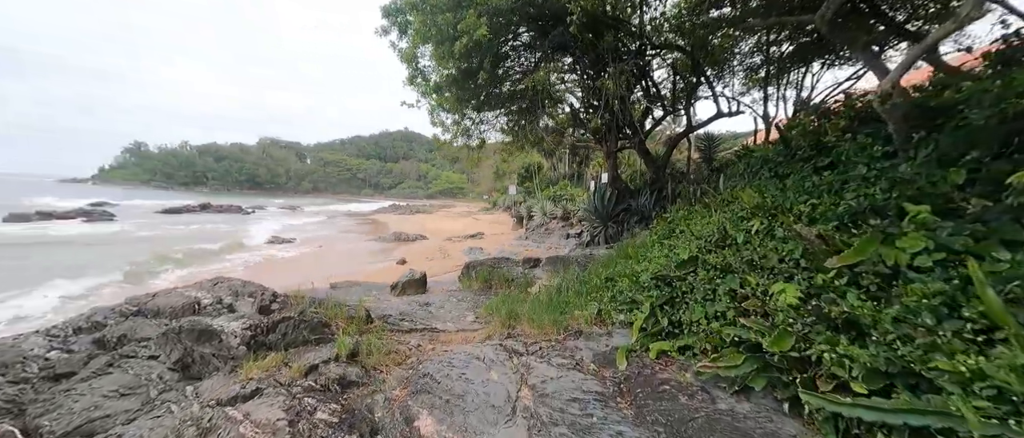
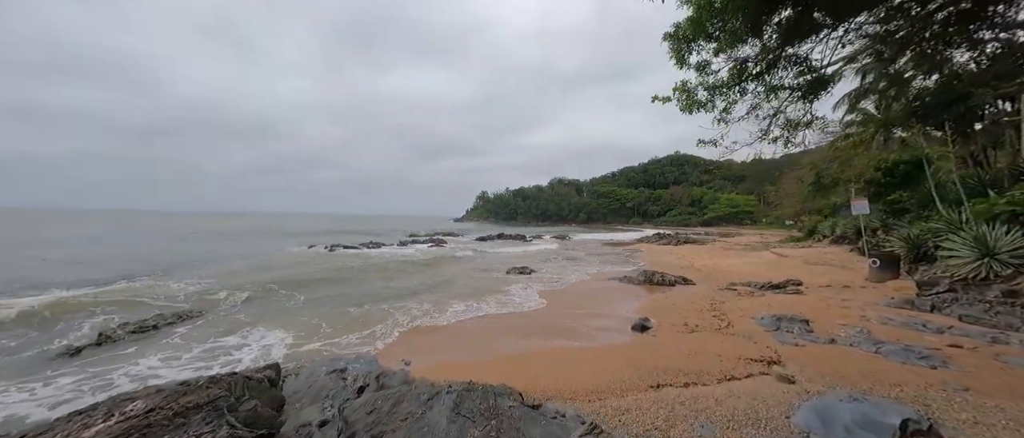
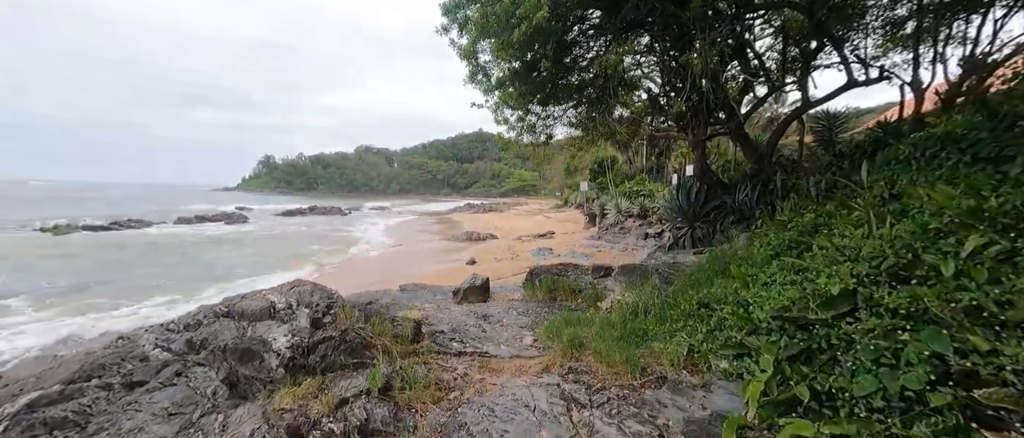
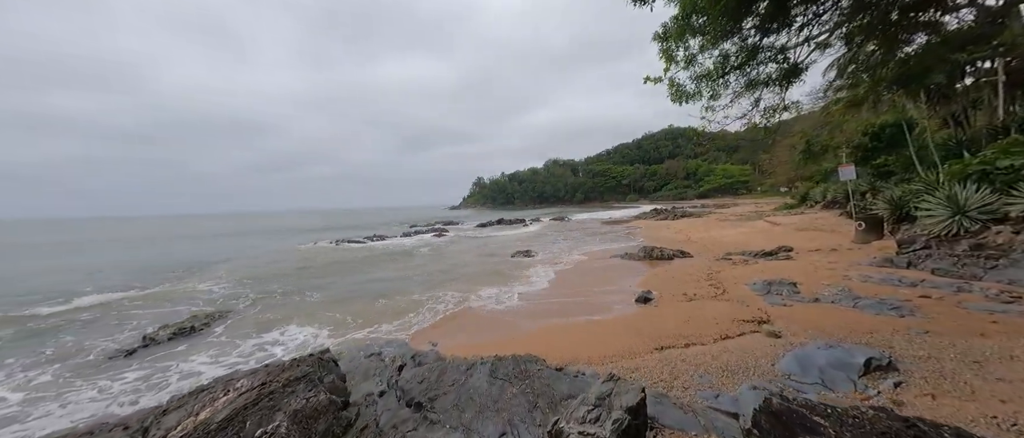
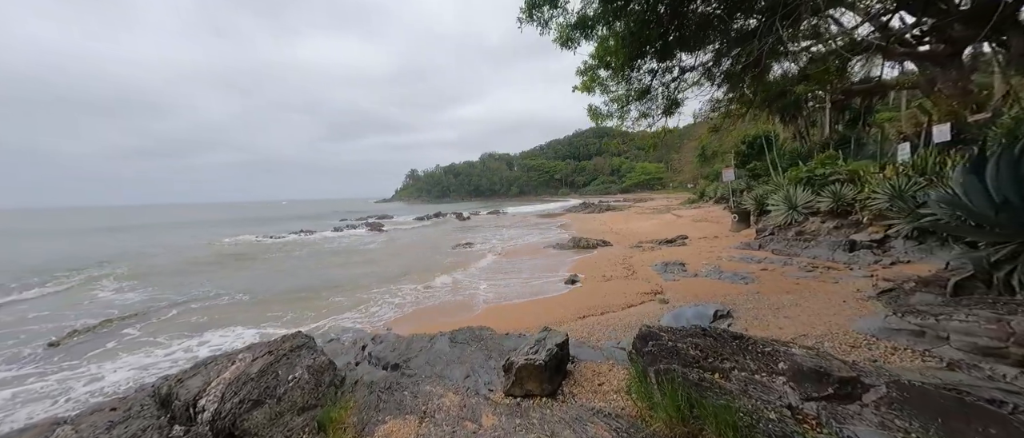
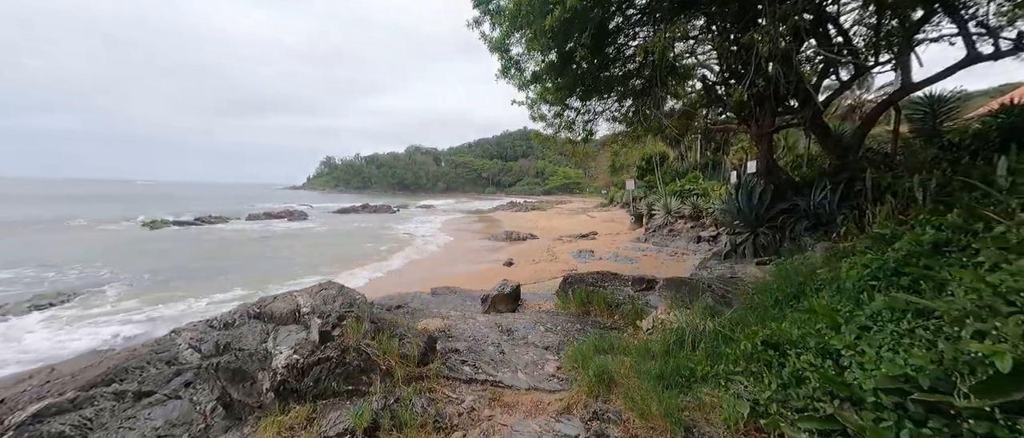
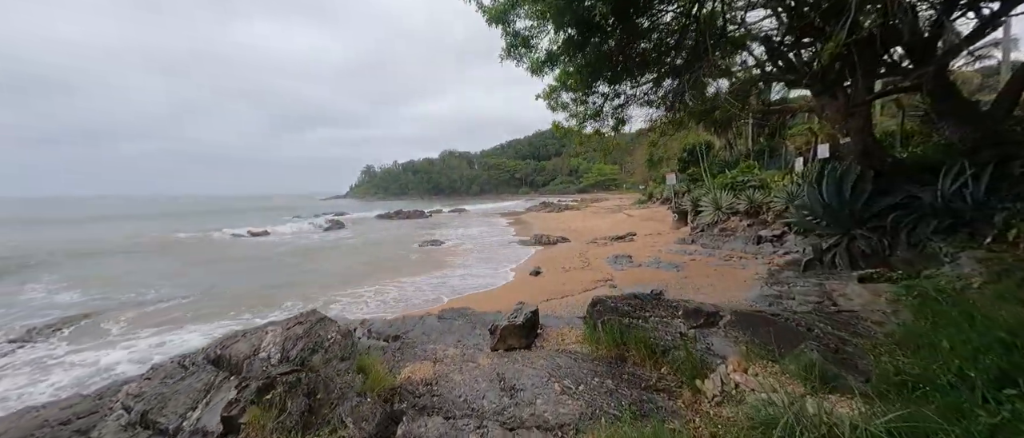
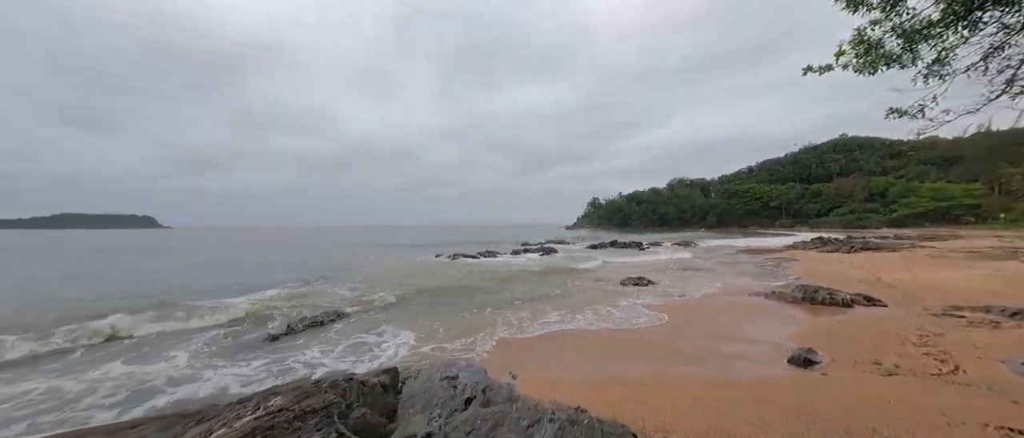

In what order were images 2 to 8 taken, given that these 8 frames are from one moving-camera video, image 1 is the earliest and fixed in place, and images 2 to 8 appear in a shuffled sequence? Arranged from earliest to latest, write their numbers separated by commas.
3, 6, 7, 5, 4, 2, 8
